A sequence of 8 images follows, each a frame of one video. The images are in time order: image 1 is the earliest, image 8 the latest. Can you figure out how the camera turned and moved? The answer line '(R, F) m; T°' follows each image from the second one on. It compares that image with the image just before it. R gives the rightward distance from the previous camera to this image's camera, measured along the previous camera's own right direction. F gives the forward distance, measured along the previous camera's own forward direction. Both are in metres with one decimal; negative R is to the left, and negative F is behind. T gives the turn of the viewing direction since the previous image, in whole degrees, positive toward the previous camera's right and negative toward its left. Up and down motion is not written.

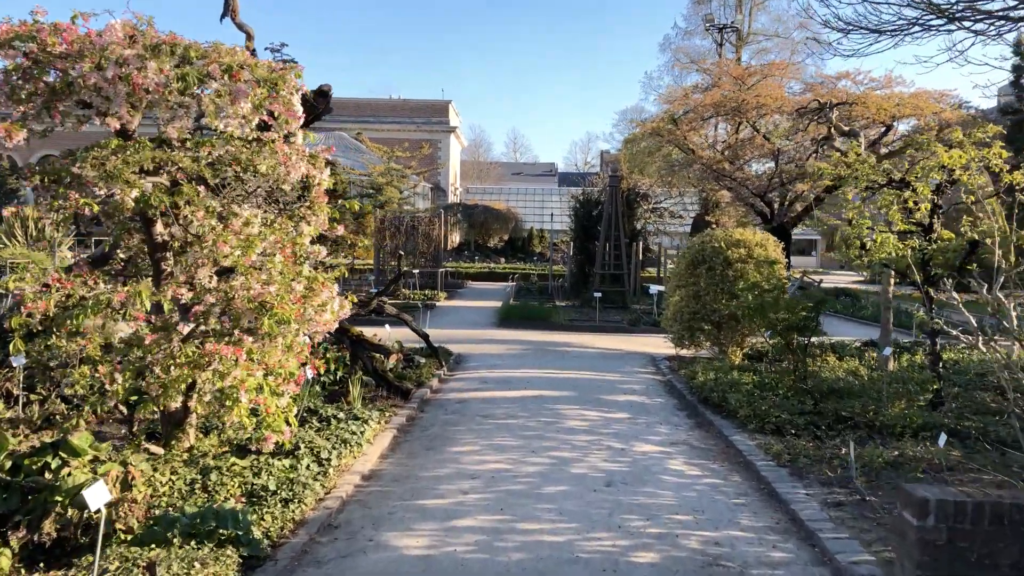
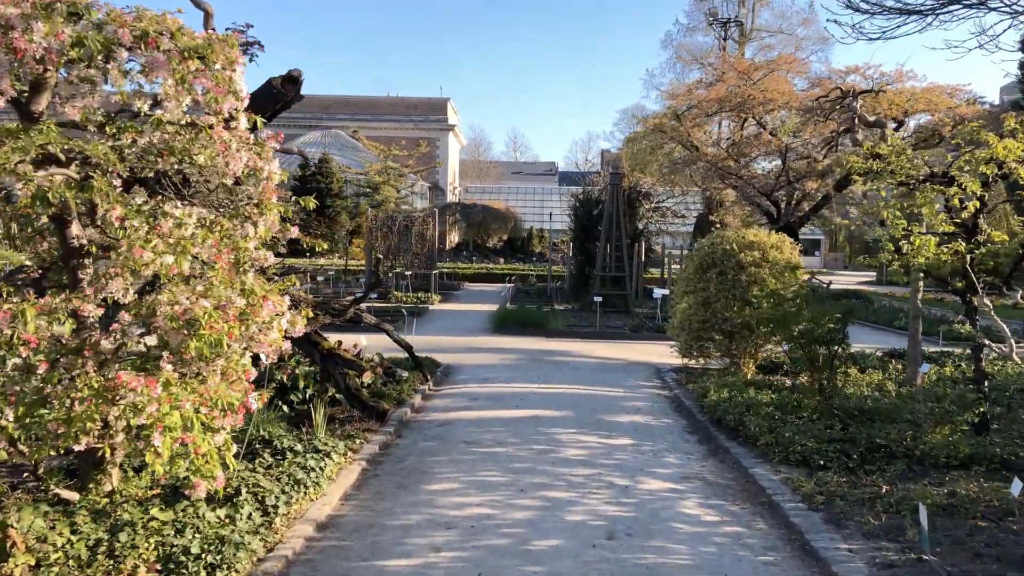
(+0.1, +0.7) m; 0°
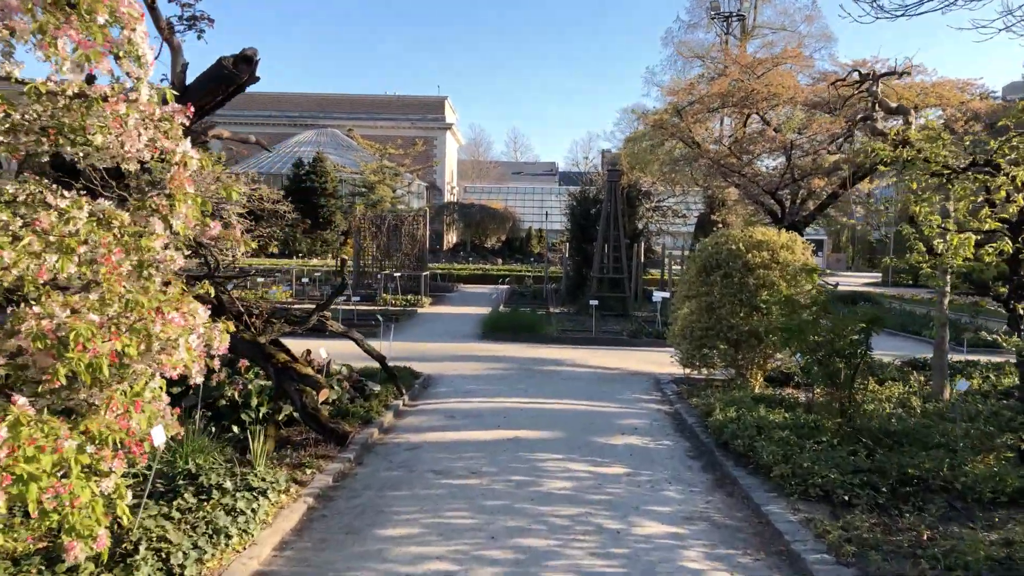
(+0.1, +0.7) m; 0°
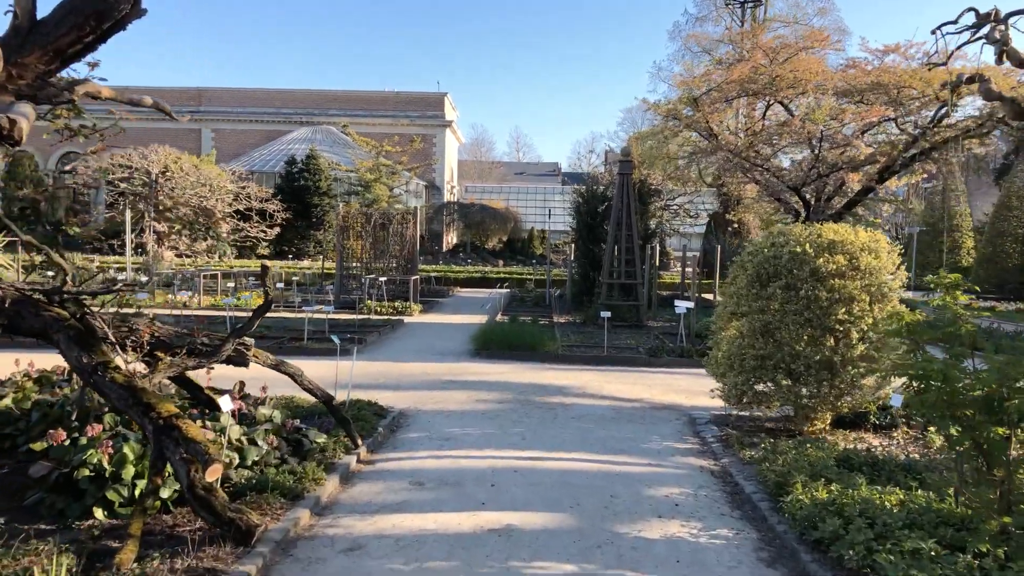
(+0.1, +1.8) m; 0°
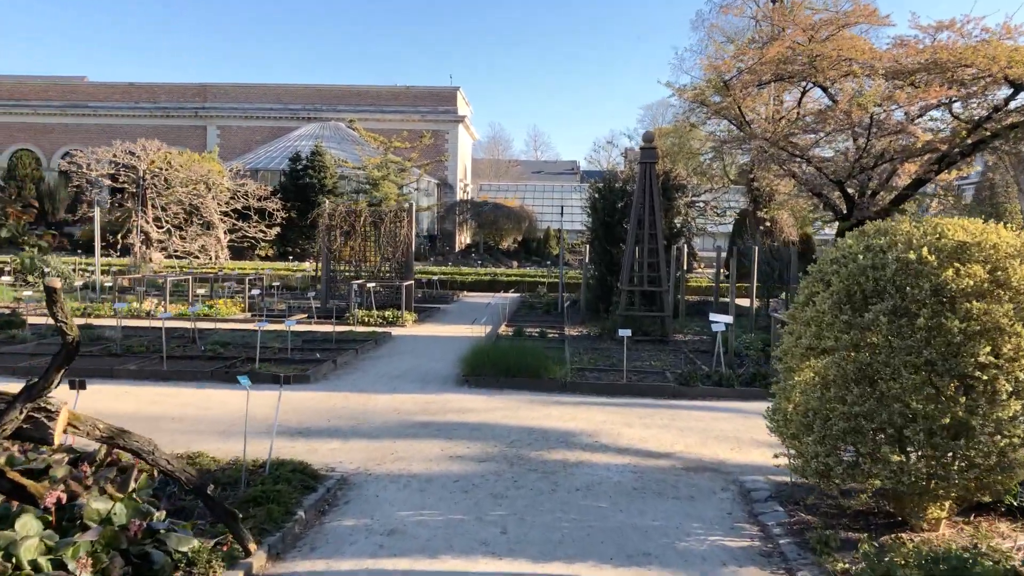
(+0.2, +1.8) m; -1°
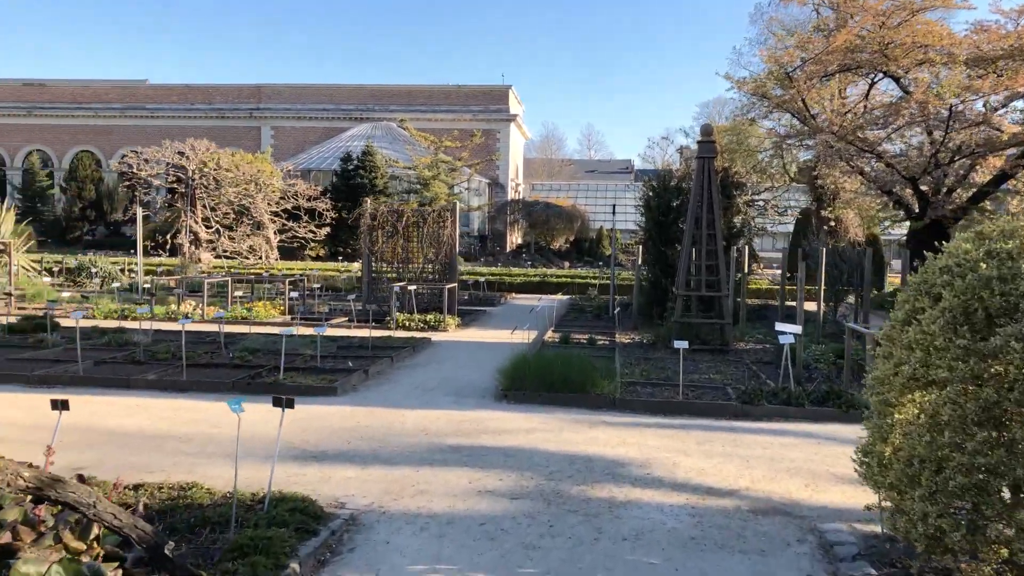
(+0.1, +0.7) m; -4°
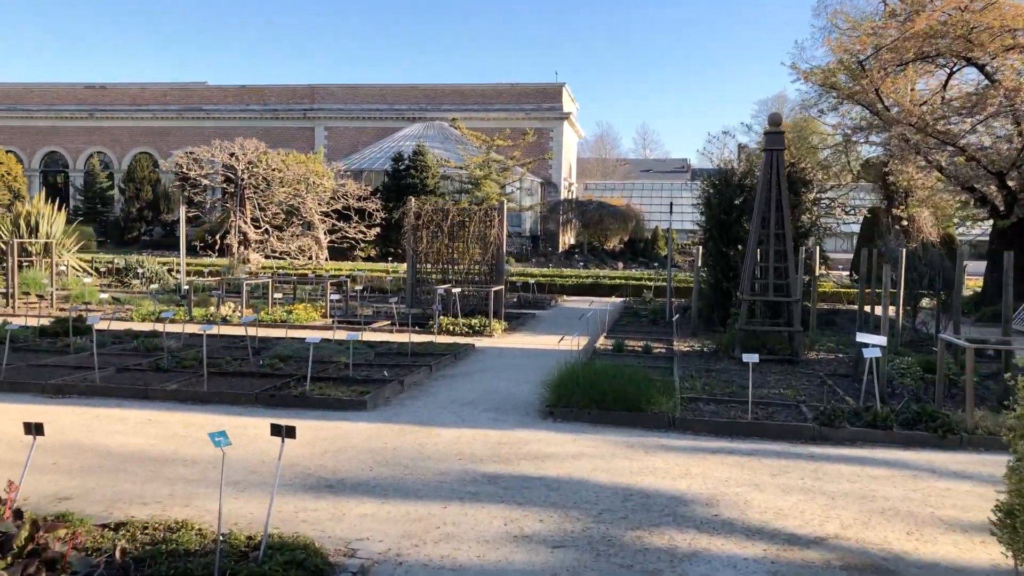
(0.0, +0.7) m; -4°
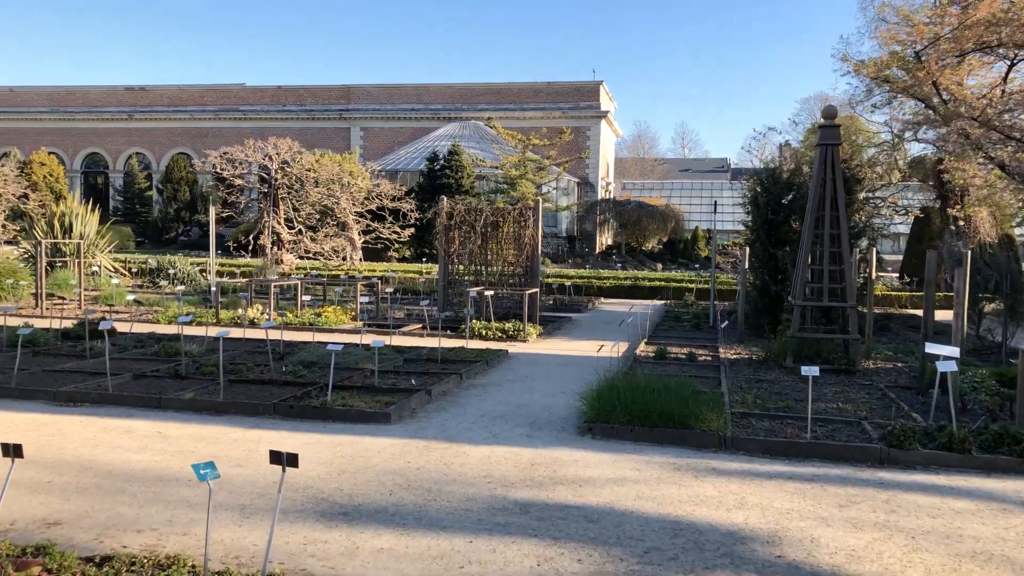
(0.0, +0.5) m; -2°
